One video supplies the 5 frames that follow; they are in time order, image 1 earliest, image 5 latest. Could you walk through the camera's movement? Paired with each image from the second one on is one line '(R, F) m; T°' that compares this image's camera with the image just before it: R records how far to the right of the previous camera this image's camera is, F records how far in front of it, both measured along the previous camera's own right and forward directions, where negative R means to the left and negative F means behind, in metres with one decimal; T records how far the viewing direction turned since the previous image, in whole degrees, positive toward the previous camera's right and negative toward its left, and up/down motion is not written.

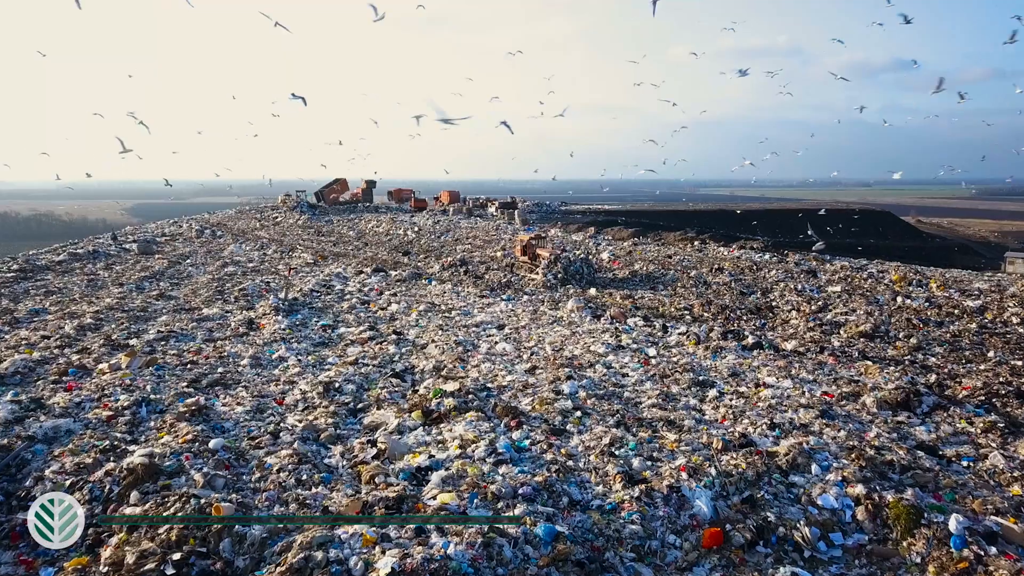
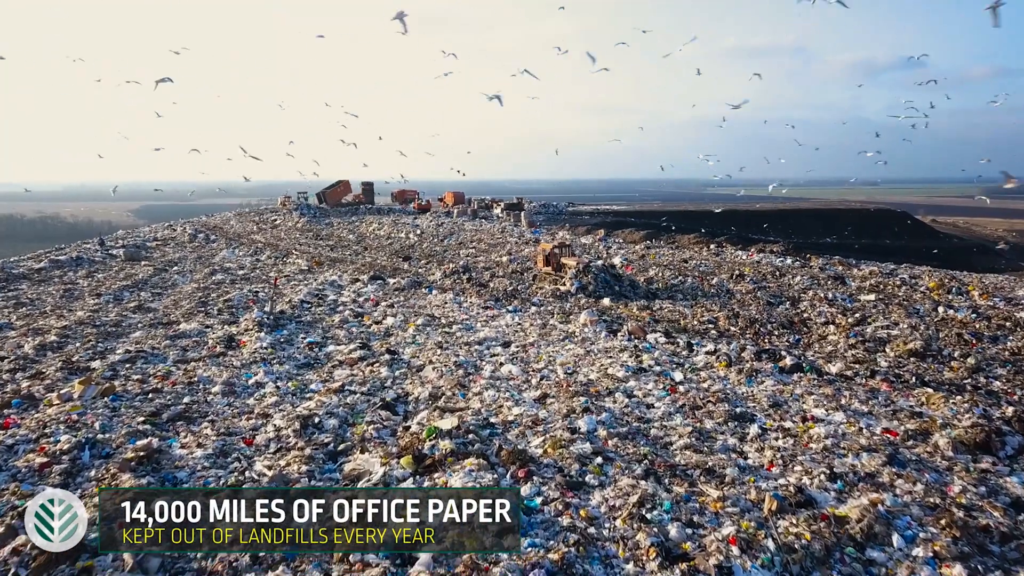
(0.0, +0.7) m; 0°
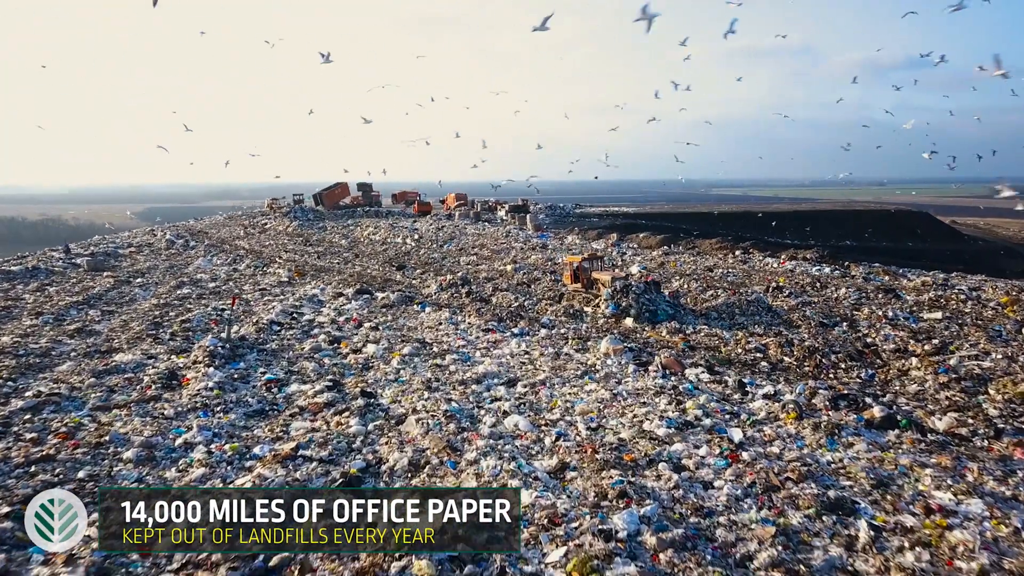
(0.0, +1.3) m; 0°
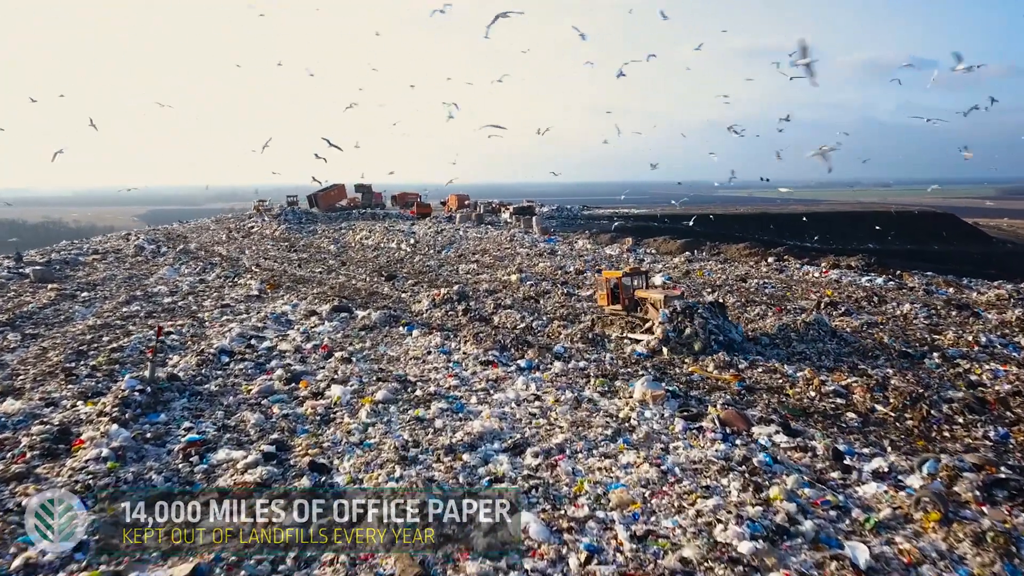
(0.0, +1.4) m; 0°
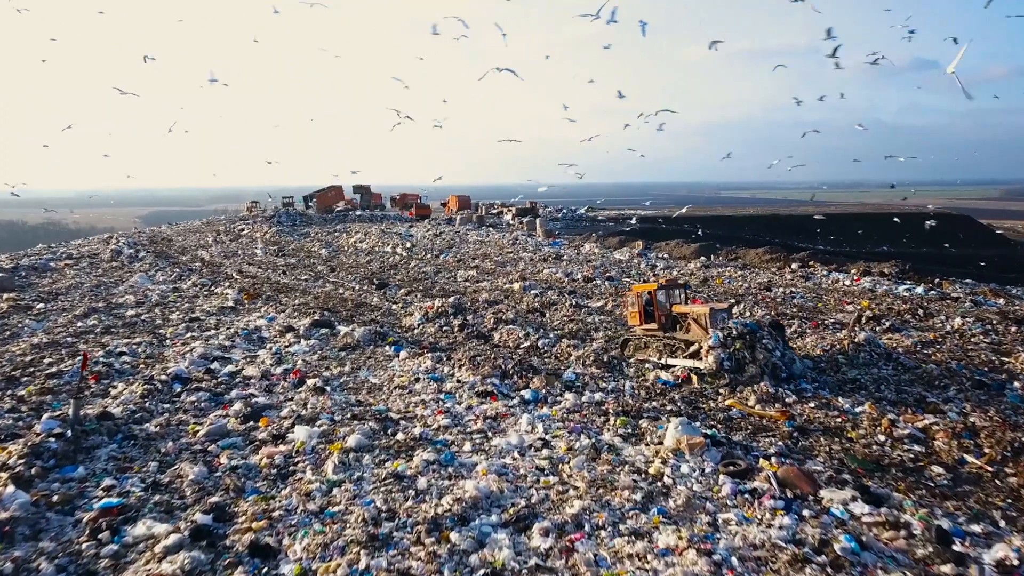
(0.0, +0.9) m; 0°
